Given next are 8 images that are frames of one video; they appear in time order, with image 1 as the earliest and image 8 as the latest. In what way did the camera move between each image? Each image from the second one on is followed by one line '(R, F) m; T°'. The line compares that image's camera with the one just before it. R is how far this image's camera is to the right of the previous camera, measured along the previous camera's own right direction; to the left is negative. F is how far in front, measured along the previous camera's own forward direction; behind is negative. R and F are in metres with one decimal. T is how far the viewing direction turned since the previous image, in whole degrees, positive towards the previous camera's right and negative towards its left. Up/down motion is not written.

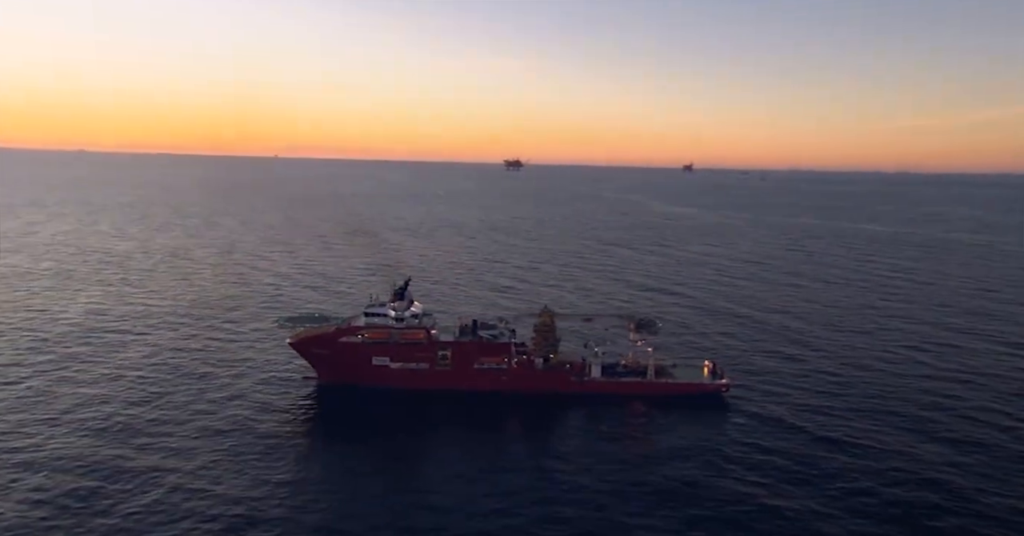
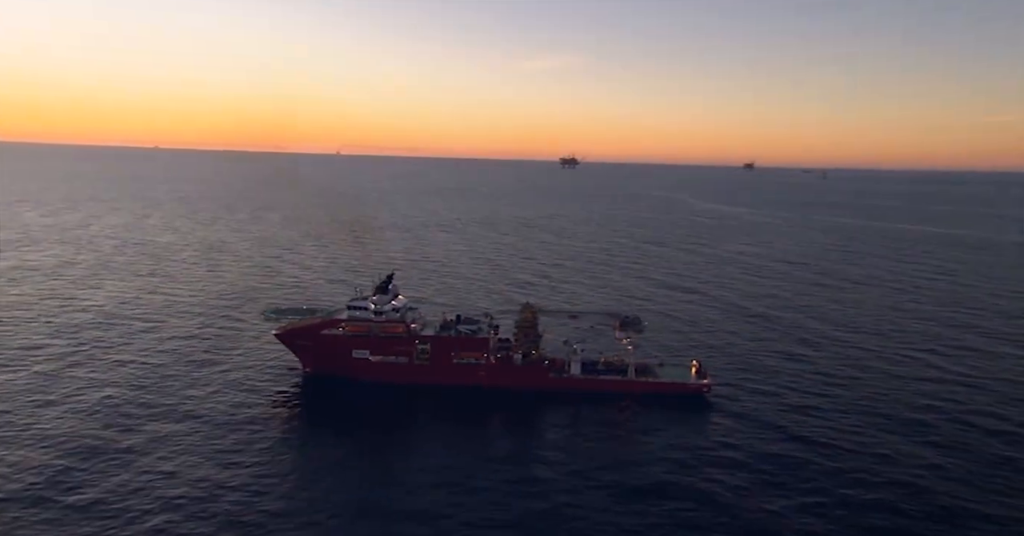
(+4.7, -0.2) m; -3°
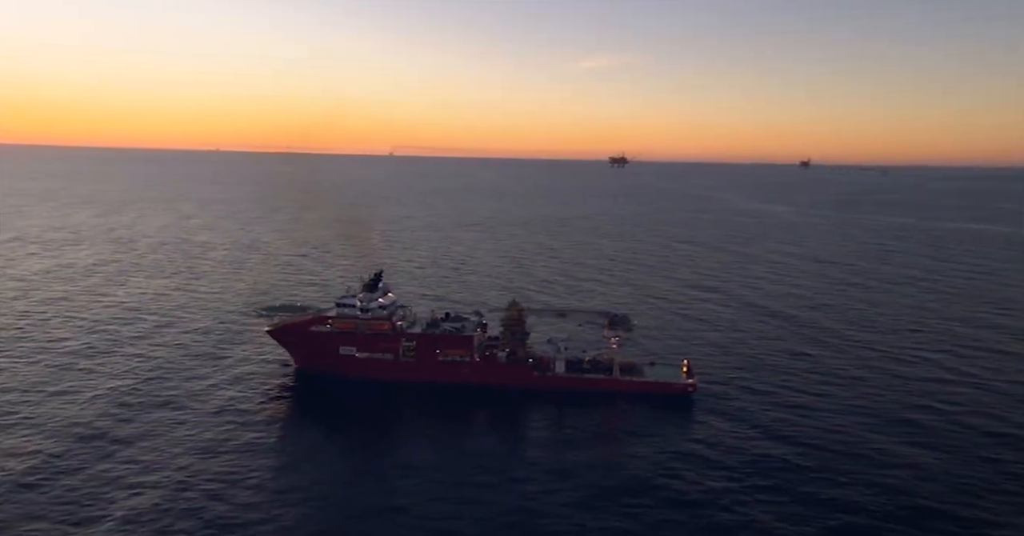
(+4.2, -0.1) m; -3°
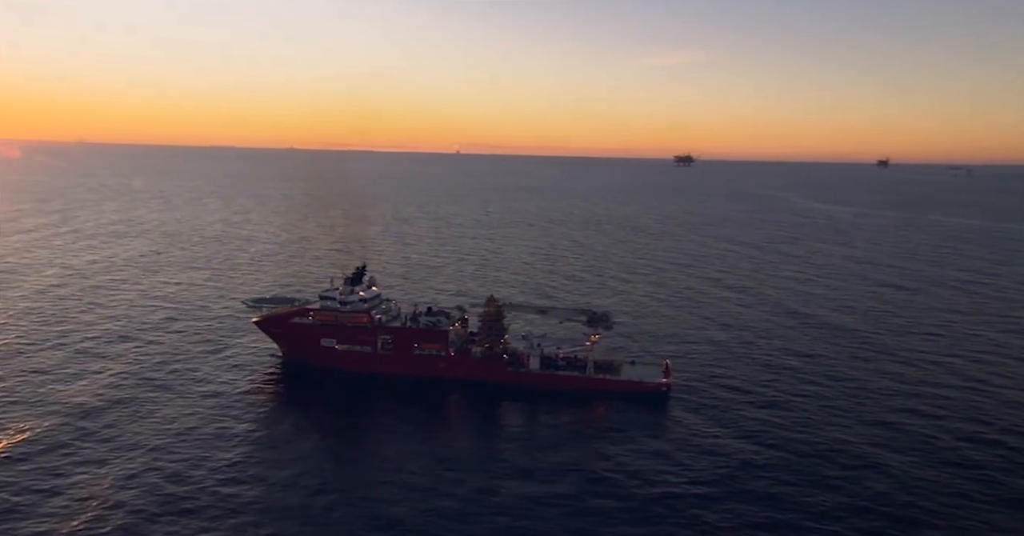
(+5.9, -0.2) m; -4°
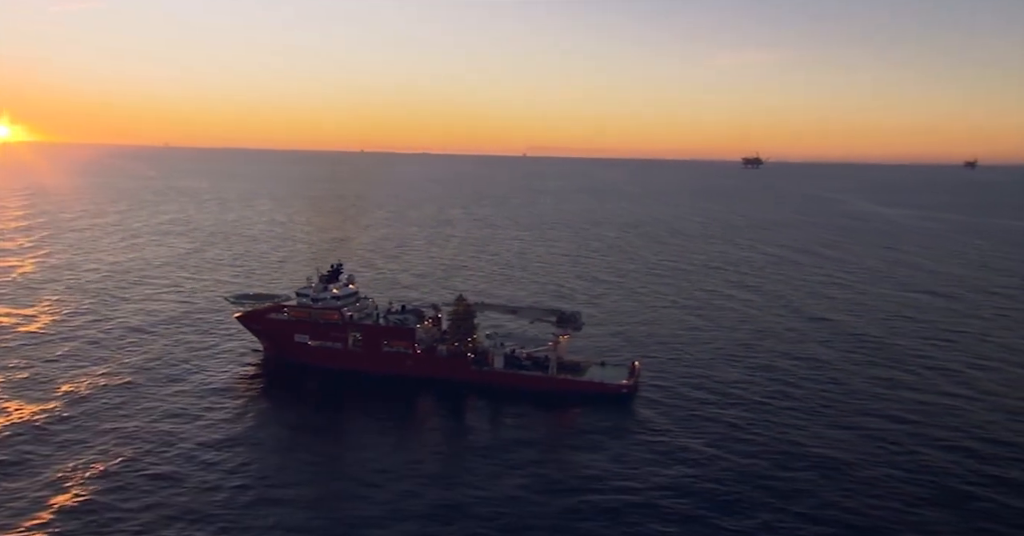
(+6.7, -0.3) m; -4°
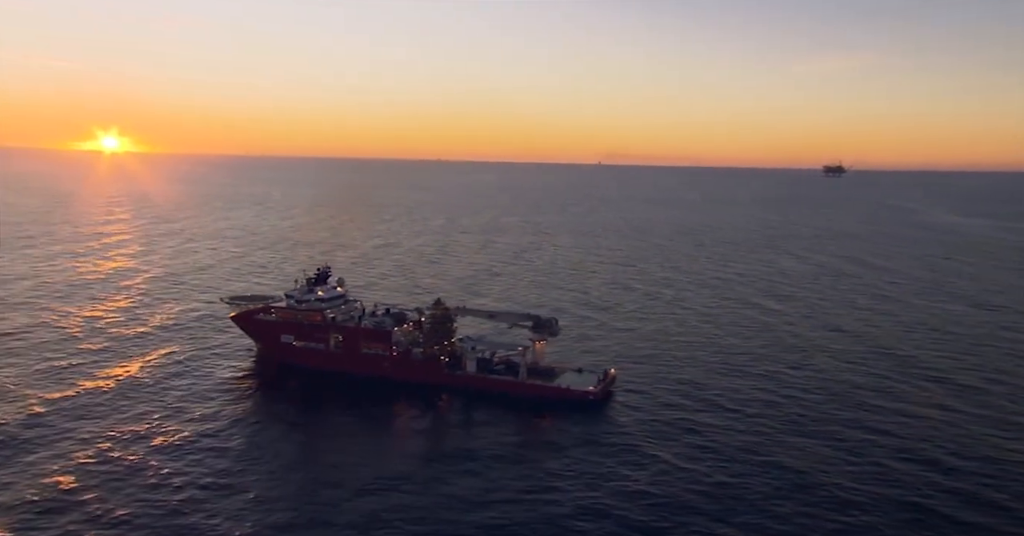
(+6.9, -0.4) m; -5°
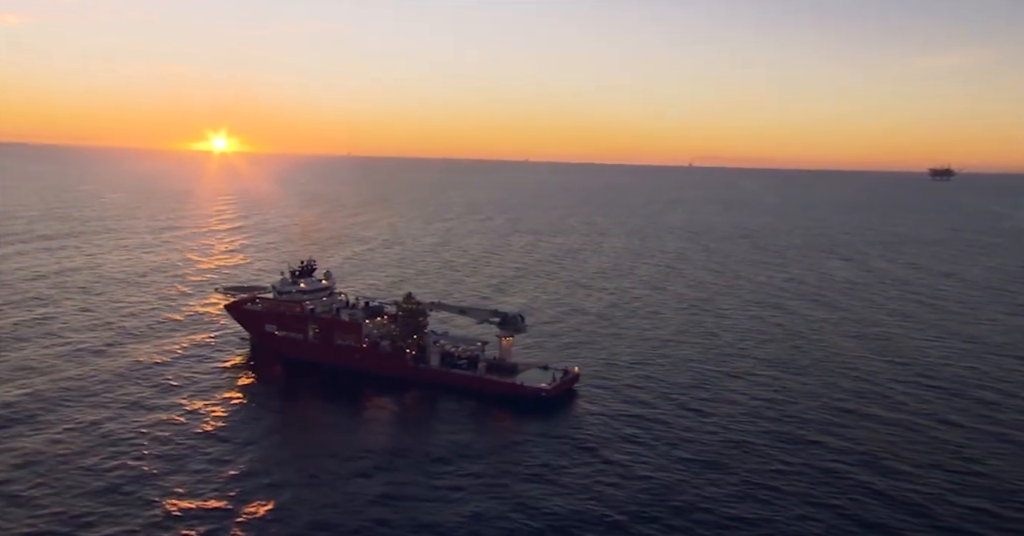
(+8.6, -0.6) m; -6°
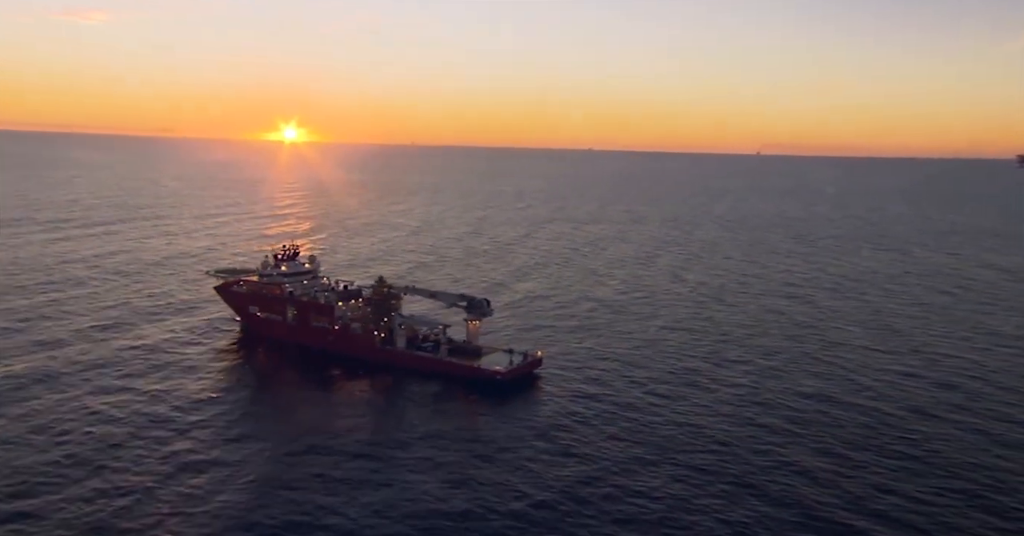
(+7.0, -0.7) m; -4°
